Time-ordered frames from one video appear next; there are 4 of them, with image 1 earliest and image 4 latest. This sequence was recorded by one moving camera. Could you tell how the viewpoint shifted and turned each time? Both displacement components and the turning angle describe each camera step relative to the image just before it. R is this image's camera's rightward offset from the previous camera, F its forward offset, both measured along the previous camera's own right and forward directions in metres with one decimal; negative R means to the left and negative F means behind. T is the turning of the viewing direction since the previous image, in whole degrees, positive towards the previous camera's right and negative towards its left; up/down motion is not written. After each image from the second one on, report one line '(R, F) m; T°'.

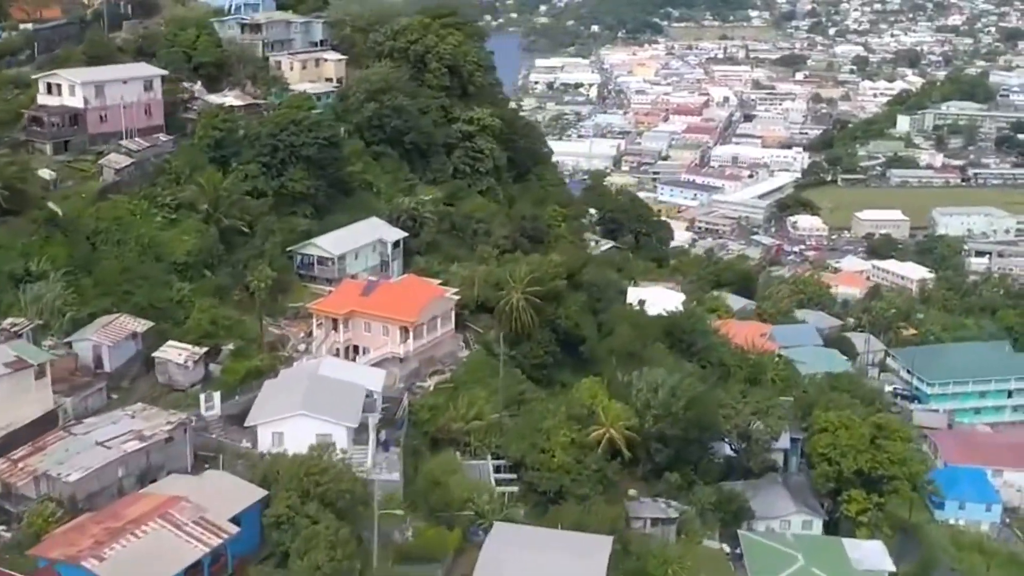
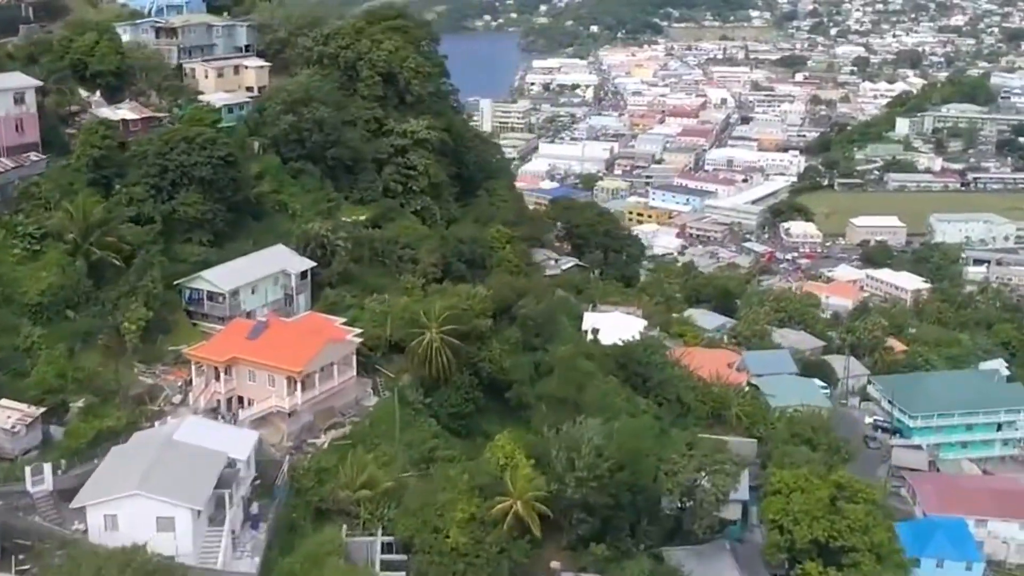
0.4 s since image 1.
(+0.4, +0.6) m; 0°
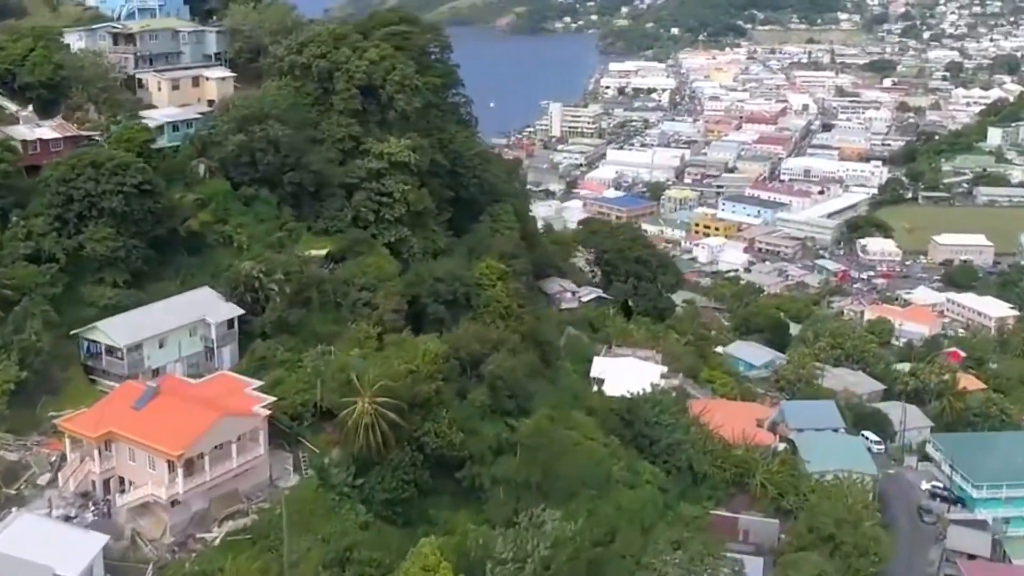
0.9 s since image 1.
(+0.5, +0.8) m; -5°
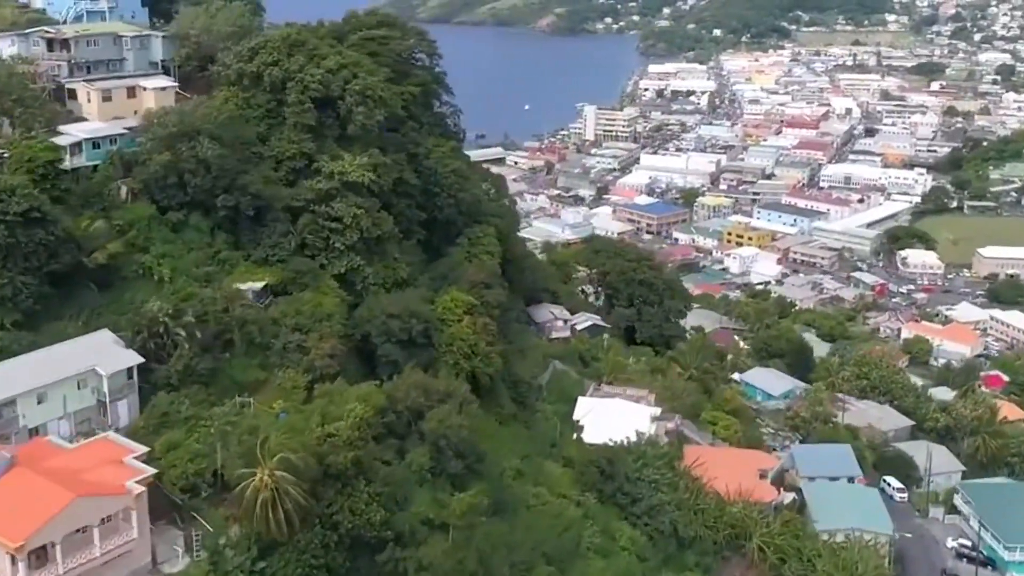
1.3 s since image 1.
(+0.3, +0.6) m; -2°
